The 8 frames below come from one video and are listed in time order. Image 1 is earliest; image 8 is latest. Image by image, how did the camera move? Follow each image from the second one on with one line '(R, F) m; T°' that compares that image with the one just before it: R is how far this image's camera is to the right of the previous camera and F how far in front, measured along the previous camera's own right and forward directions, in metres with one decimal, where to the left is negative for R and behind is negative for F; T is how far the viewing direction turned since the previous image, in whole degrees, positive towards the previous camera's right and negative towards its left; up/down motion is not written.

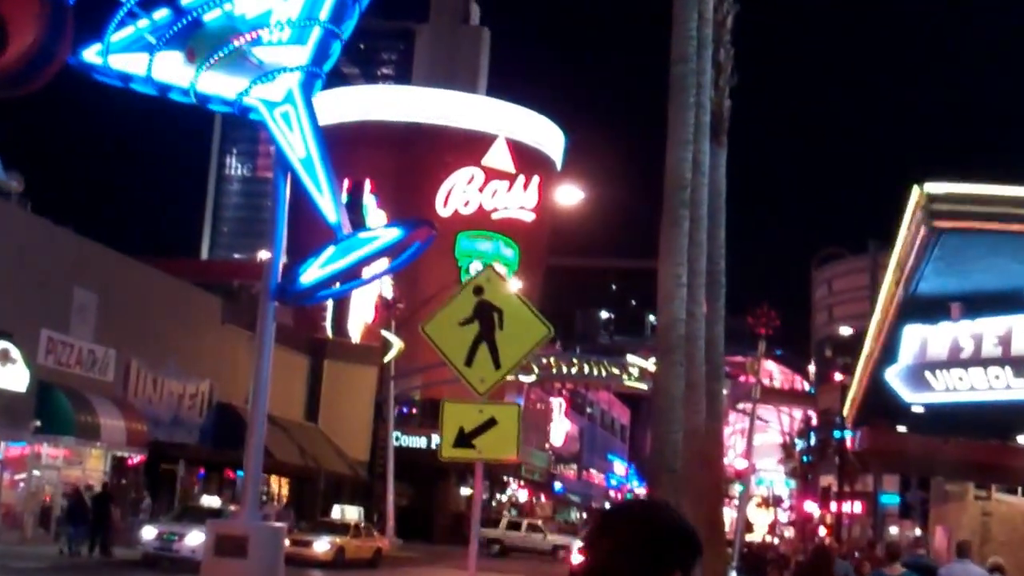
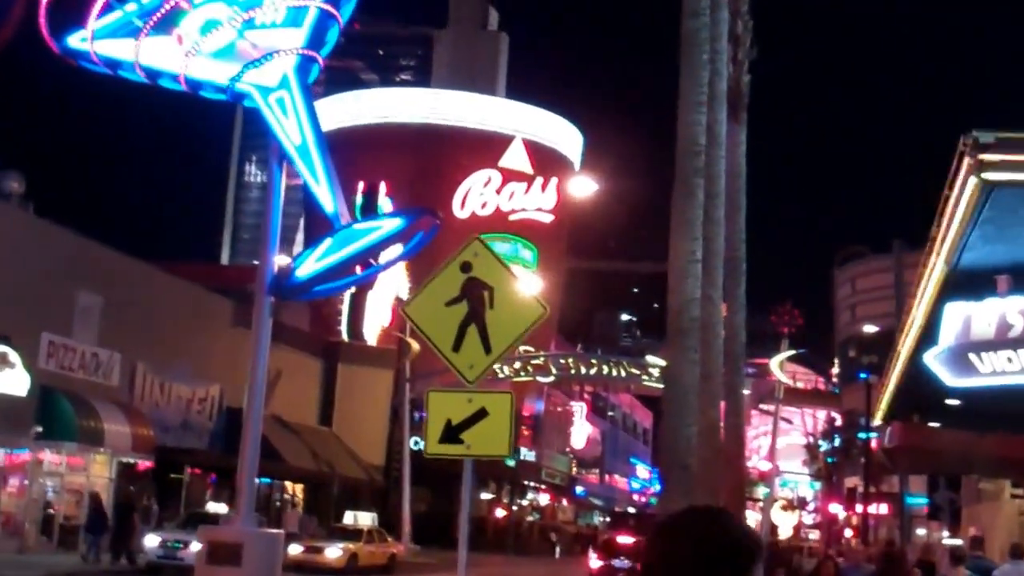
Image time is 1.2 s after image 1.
(+0.1, +0.9) m; -1°
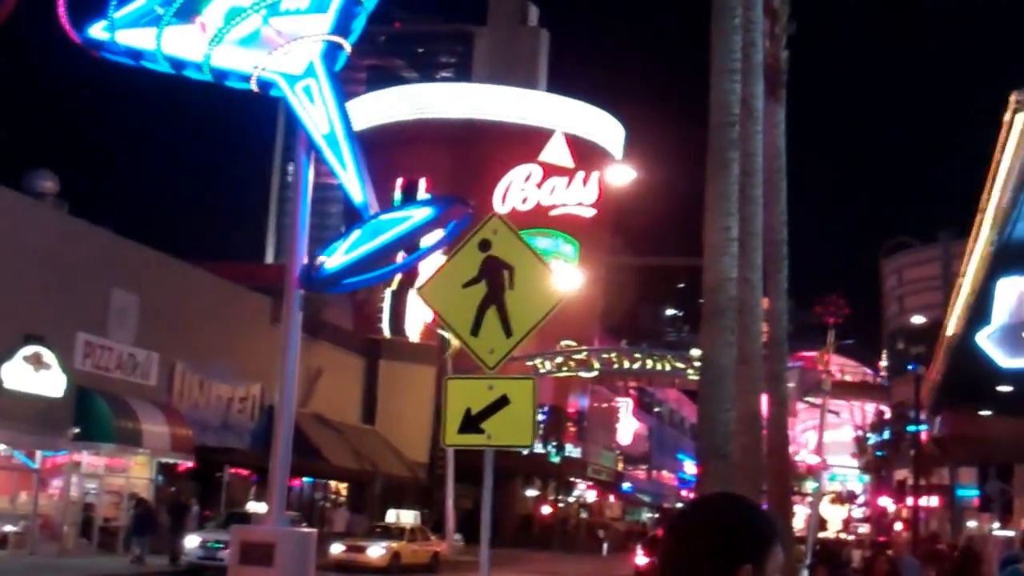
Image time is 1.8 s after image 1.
(+0.1, +0.4) m; -2°
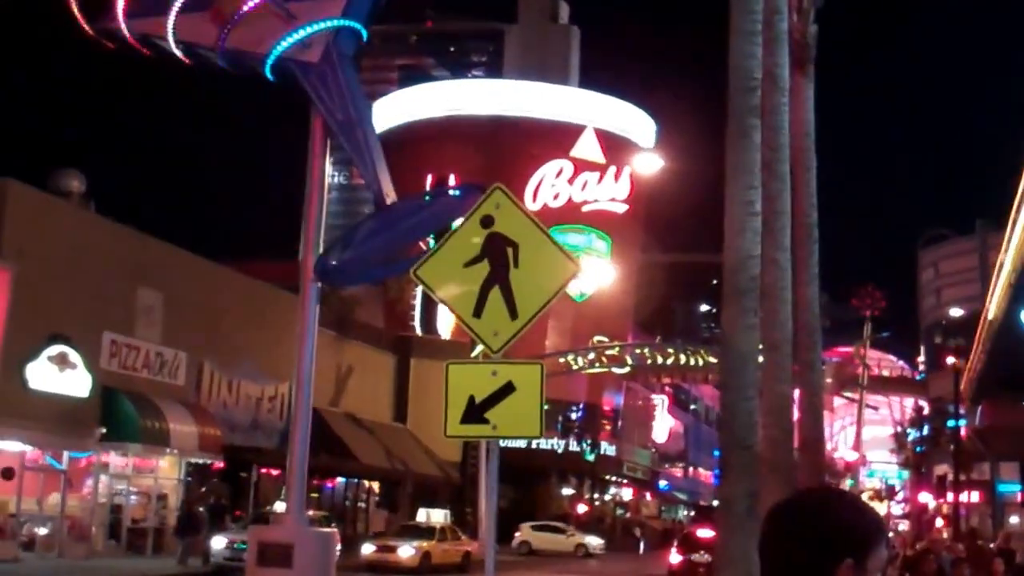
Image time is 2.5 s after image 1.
(+0.1, +0.5) m; -1°
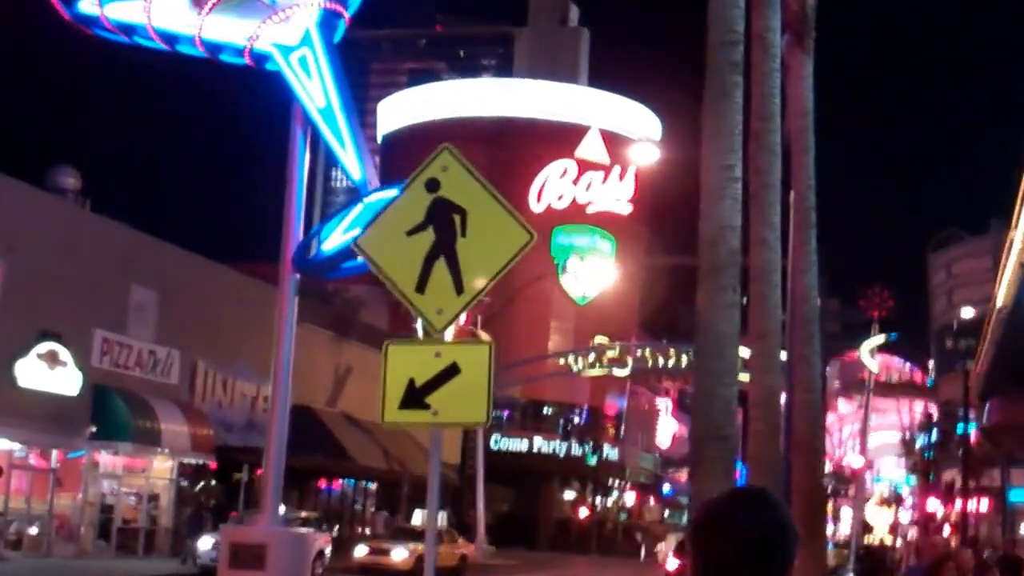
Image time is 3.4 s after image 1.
(+0.2, +0.6) m; 0°
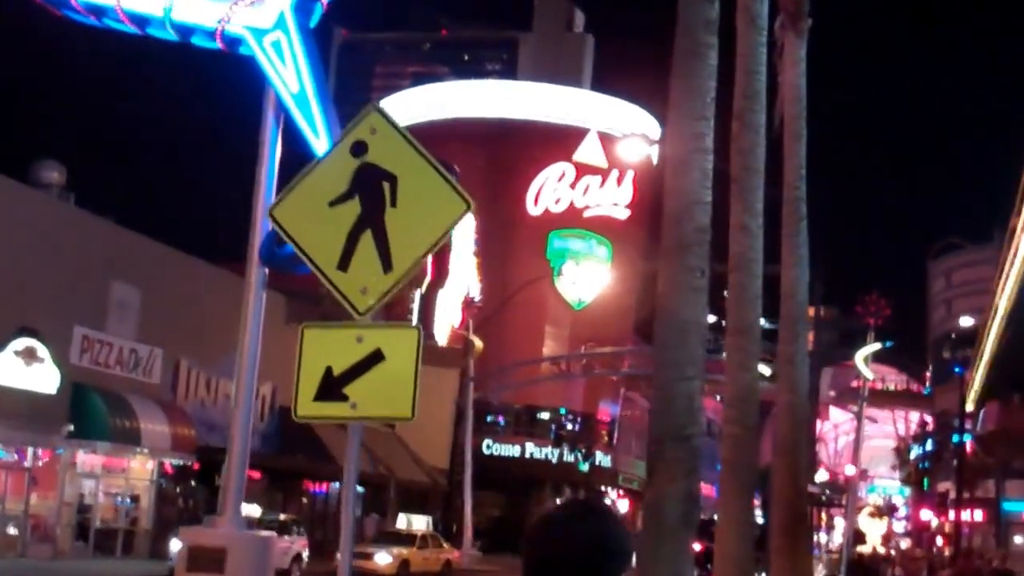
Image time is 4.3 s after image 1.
(+0.2, +0.5) m; 0°
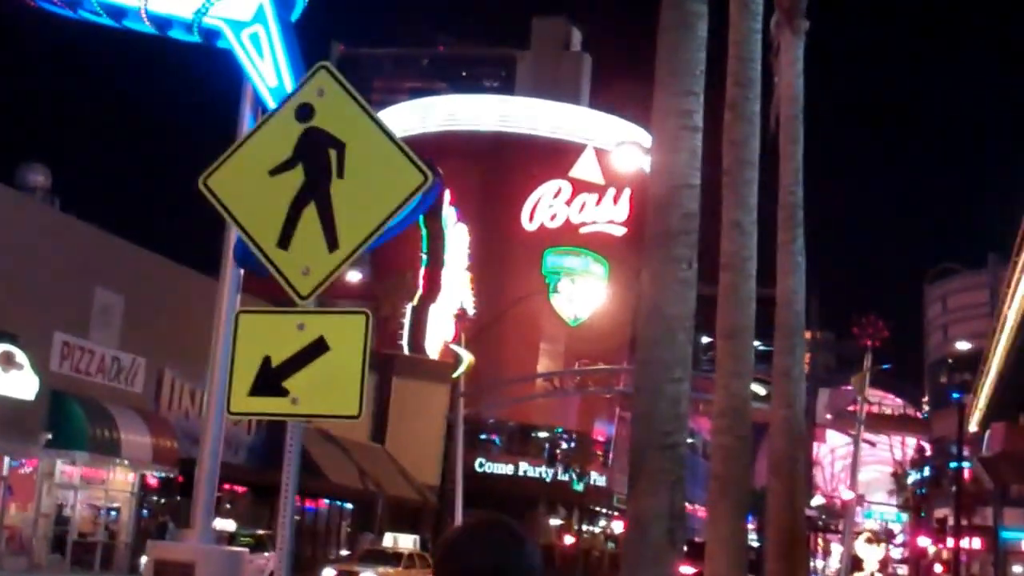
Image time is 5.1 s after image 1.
(+0.1, +0.7) m; 0°
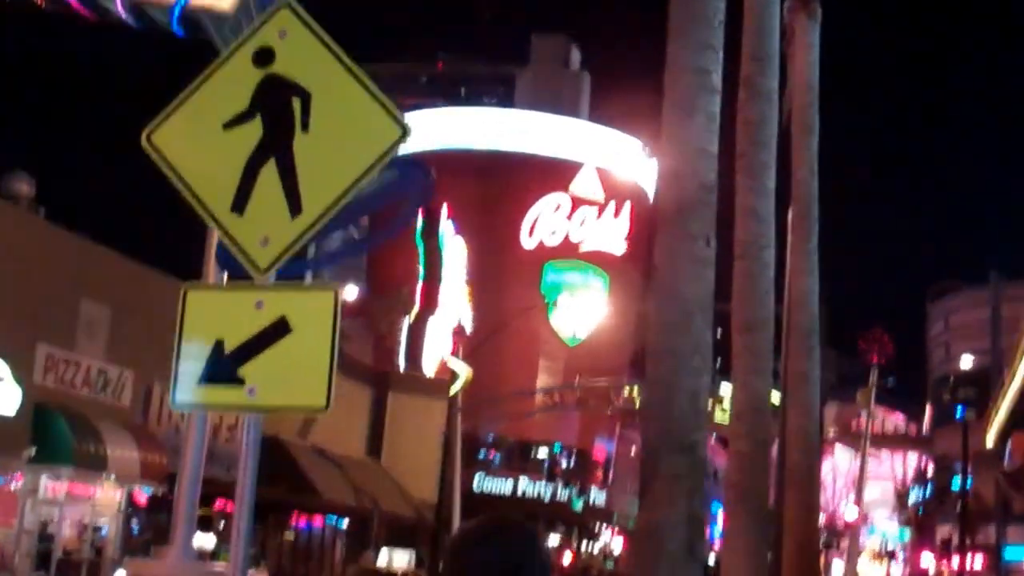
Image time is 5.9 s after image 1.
(0.0, +0.6) m; 0°
